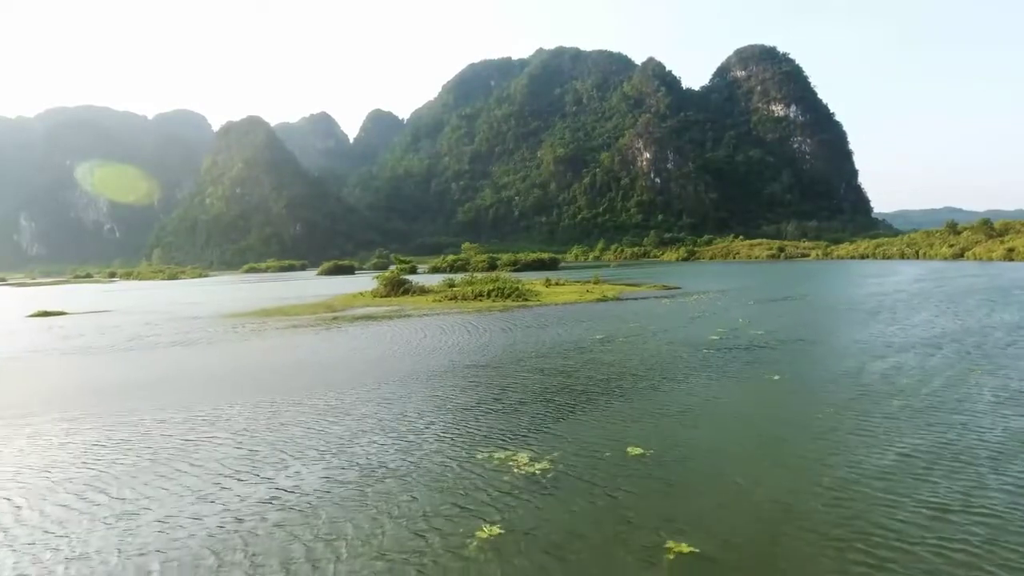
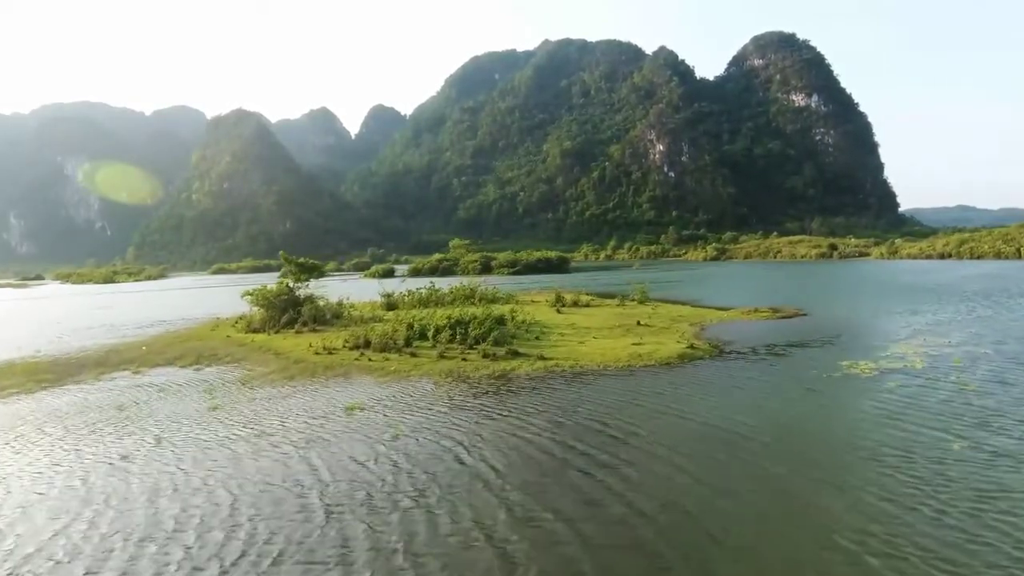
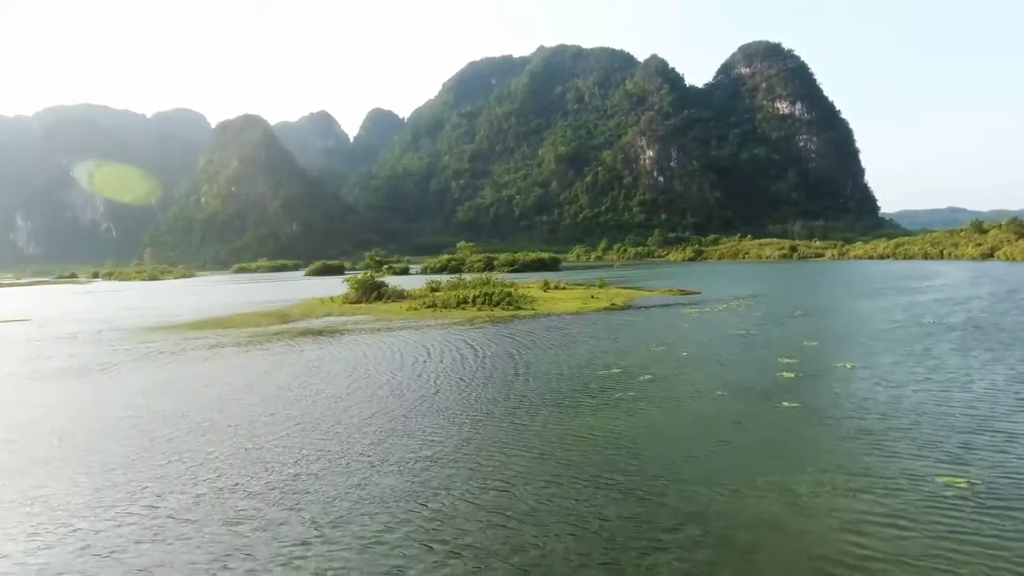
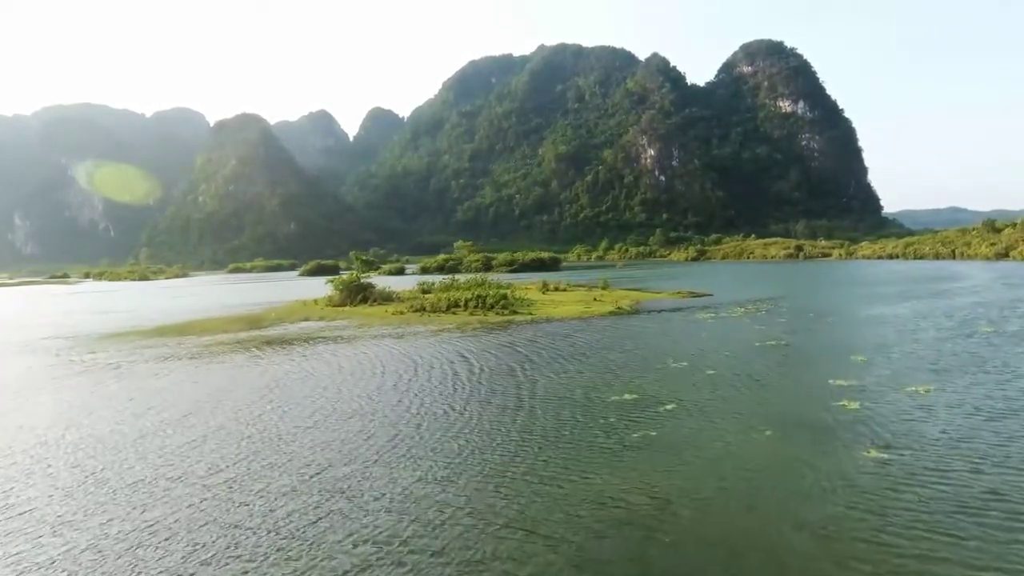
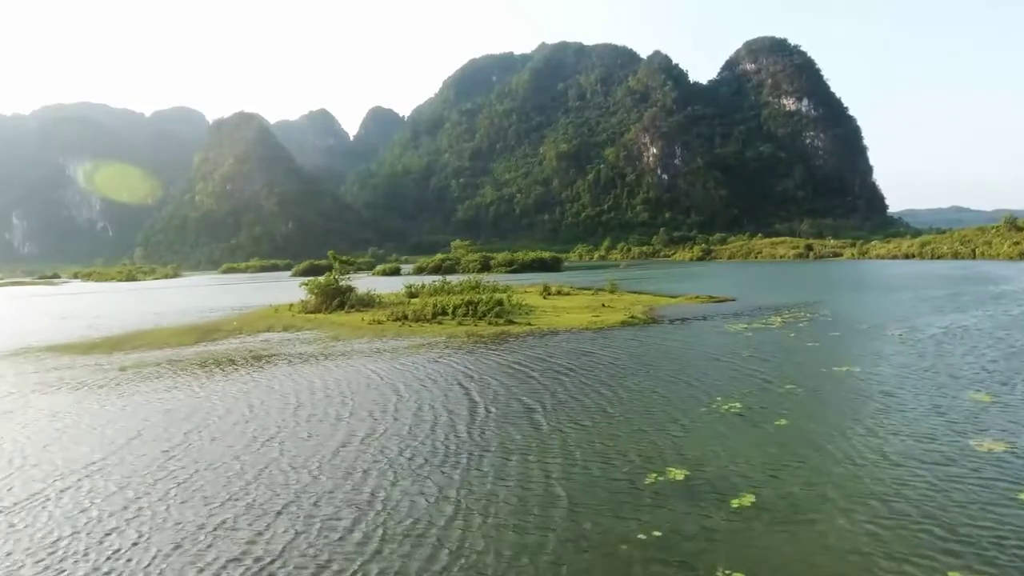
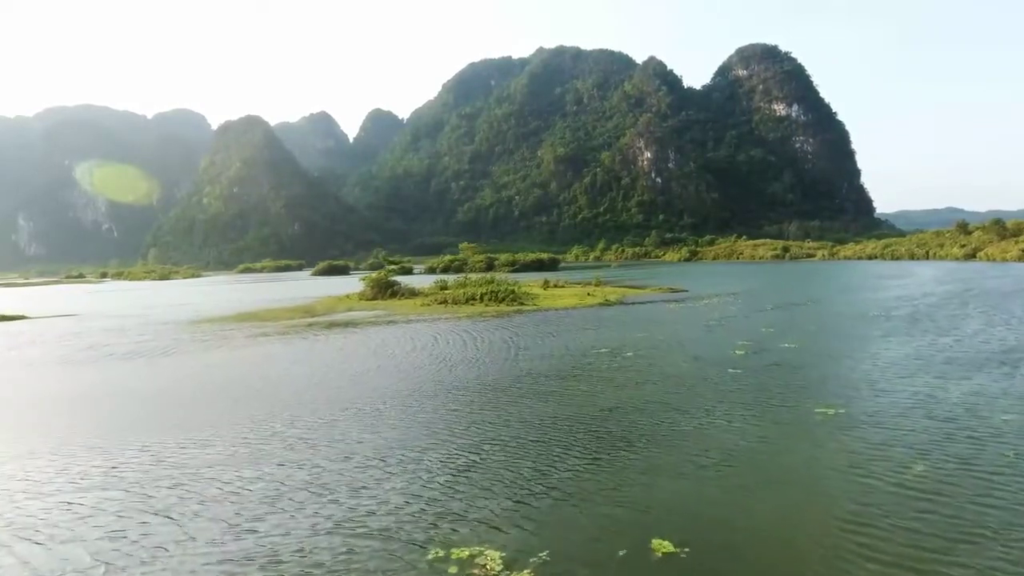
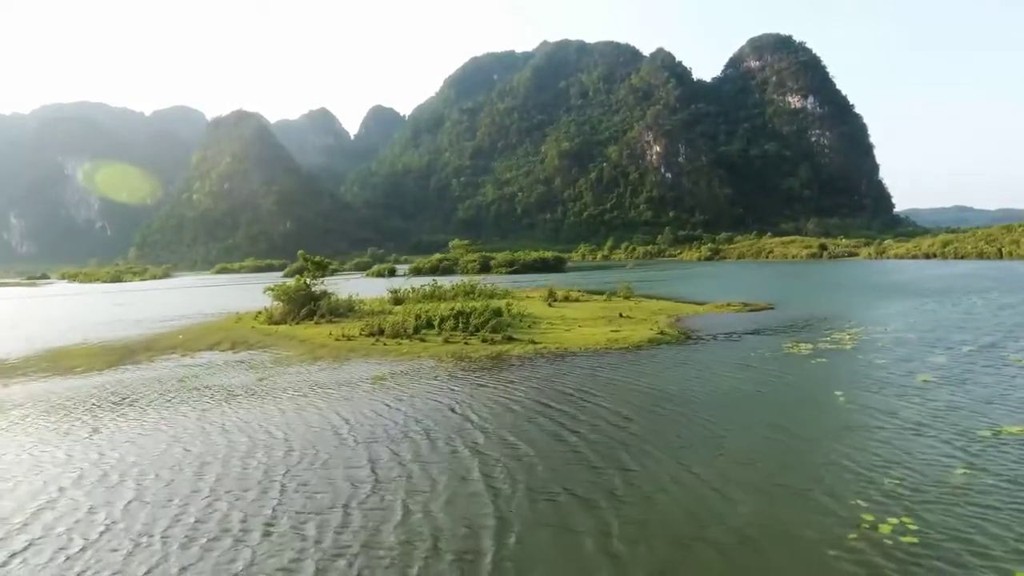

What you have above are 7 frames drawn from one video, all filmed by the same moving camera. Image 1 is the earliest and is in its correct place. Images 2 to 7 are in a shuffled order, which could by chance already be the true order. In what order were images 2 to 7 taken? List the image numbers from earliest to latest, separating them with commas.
6, 3, 4, 5, 7, 2
